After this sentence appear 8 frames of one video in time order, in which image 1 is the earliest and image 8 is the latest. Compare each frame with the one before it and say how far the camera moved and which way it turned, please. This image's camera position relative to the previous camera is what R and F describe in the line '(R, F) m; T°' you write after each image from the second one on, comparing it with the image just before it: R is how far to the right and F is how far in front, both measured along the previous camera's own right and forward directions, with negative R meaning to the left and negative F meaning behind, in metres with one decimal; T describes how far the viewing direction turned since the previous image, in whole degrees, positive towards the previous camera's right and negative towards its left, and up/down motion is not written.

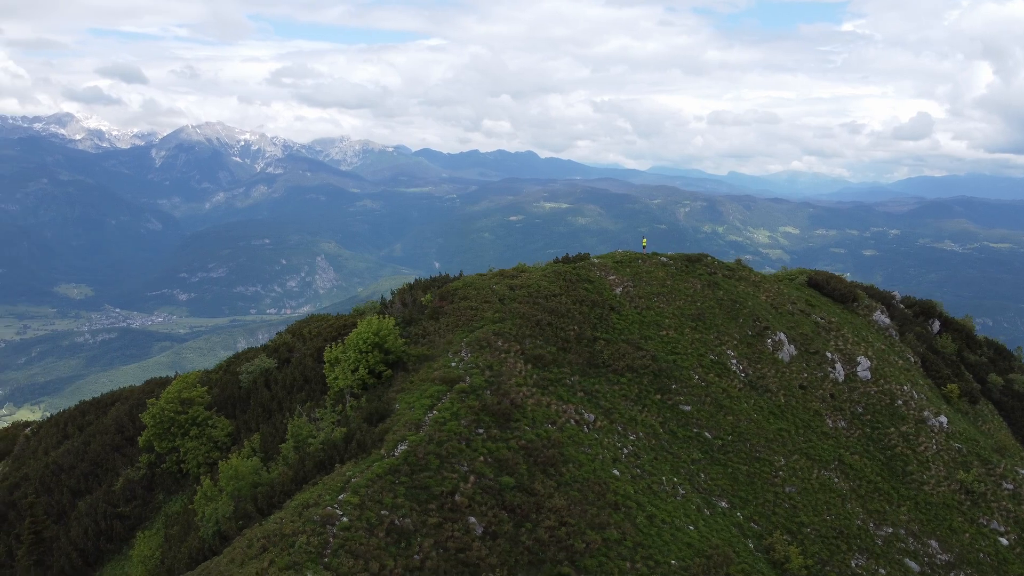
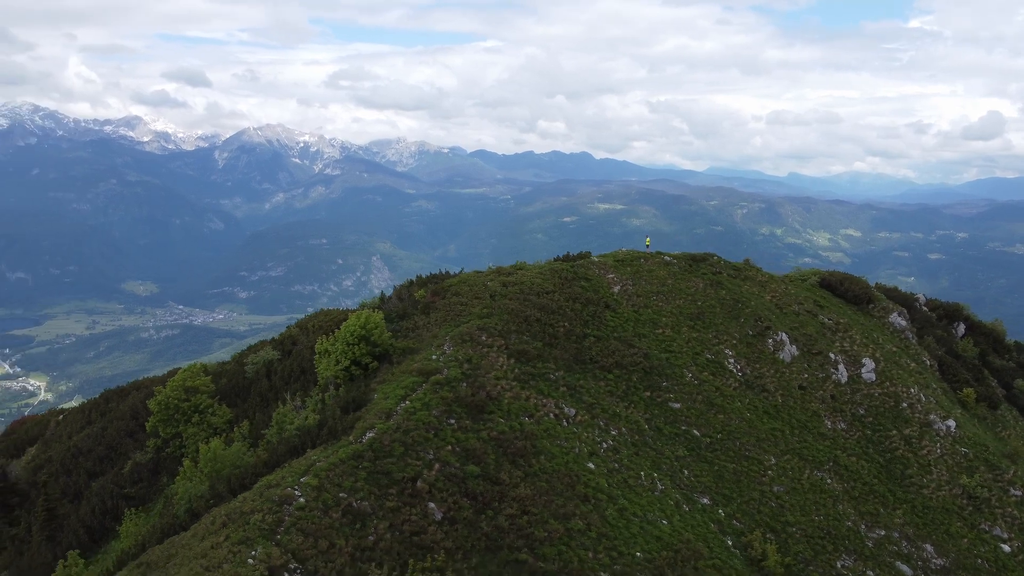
(+2.8, -0.7) m; -4°
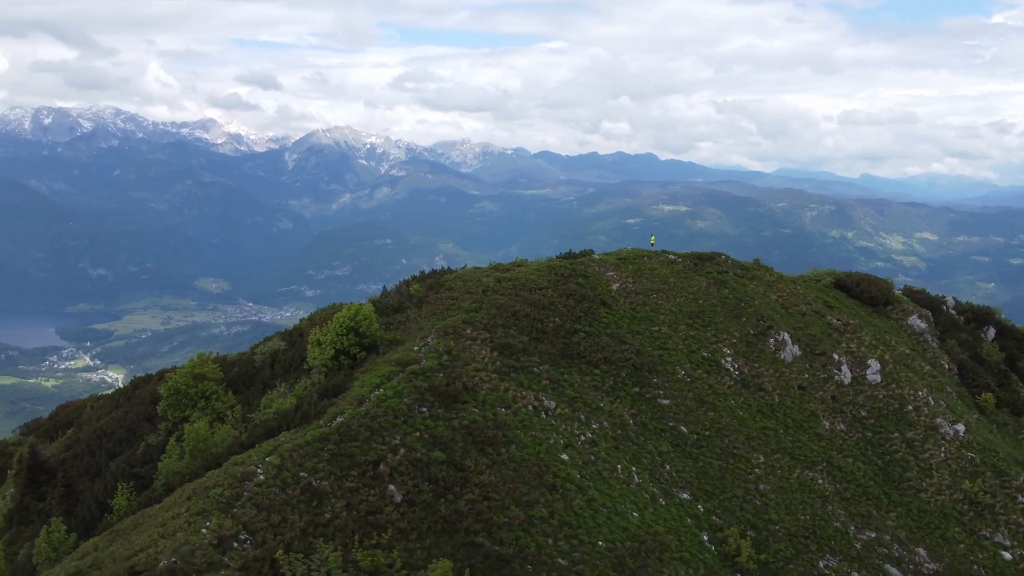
(+3.3, -0.8) m; -4°
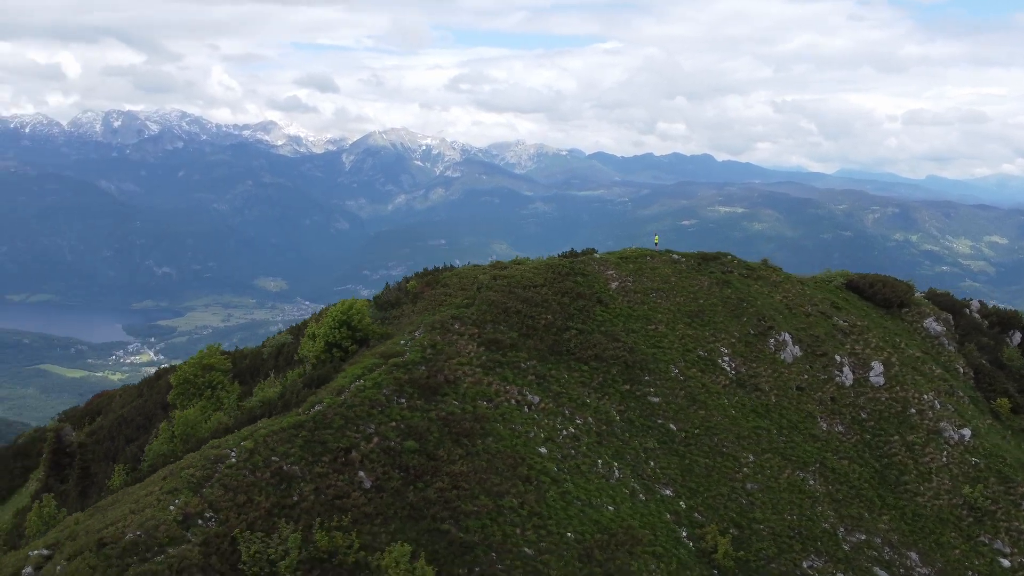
(+2.8, -0.7) m; -4°
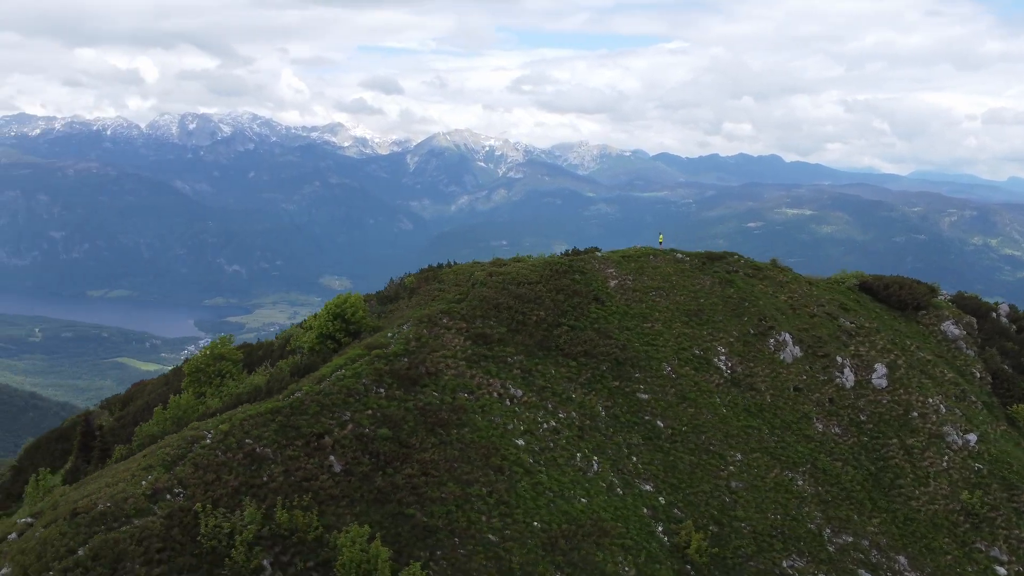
(+3.3, -0.7) m; -4°
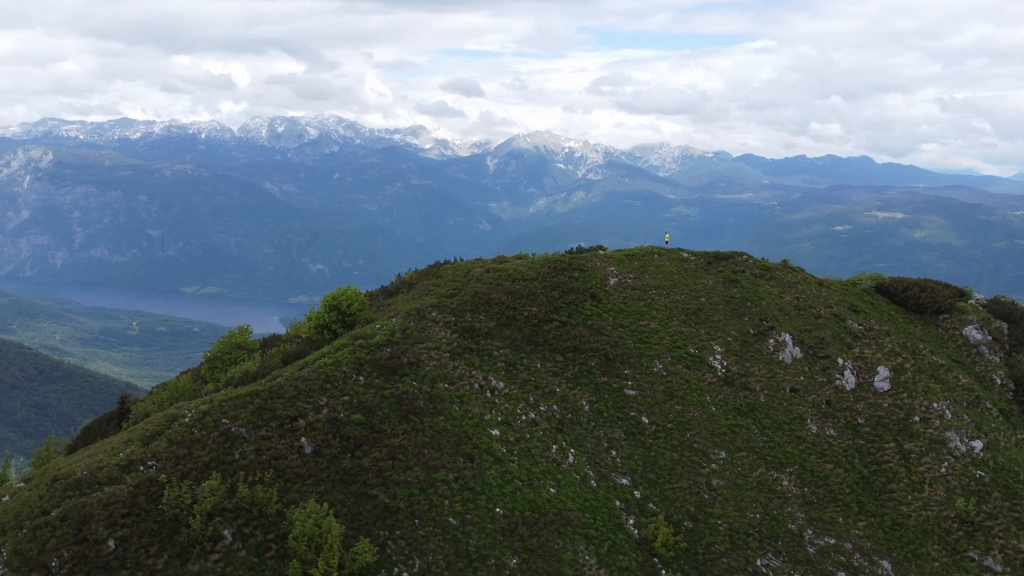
(+4.2, -0.9) m; -5°
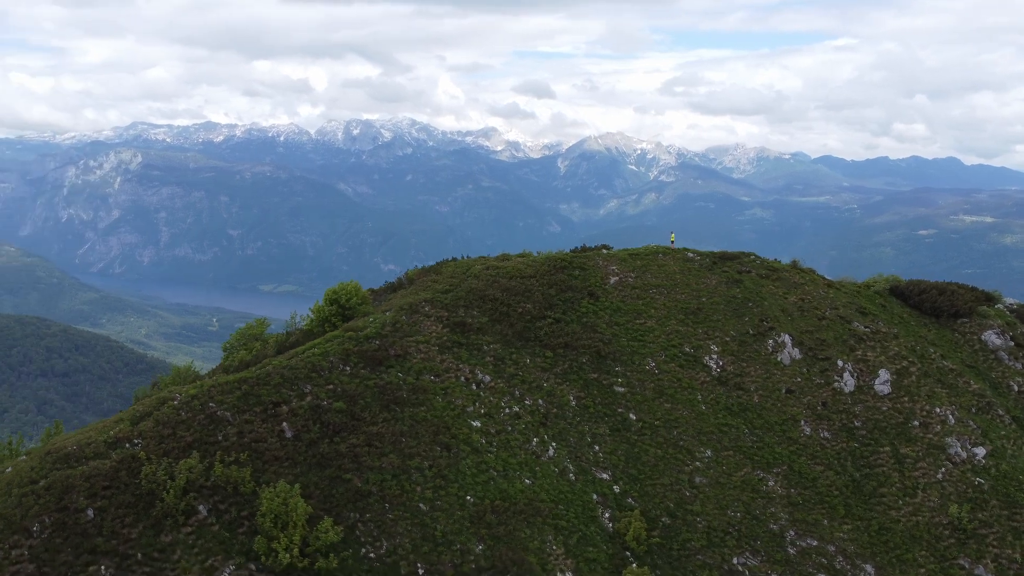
(+3.7, -0.8) m; -5°
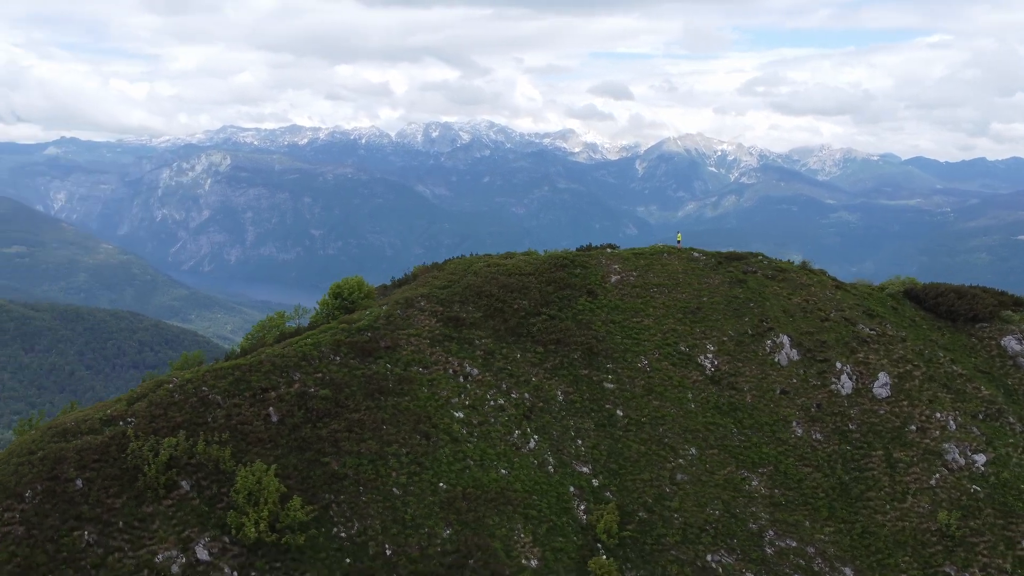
(+4.1, -0.9) m; -5°
